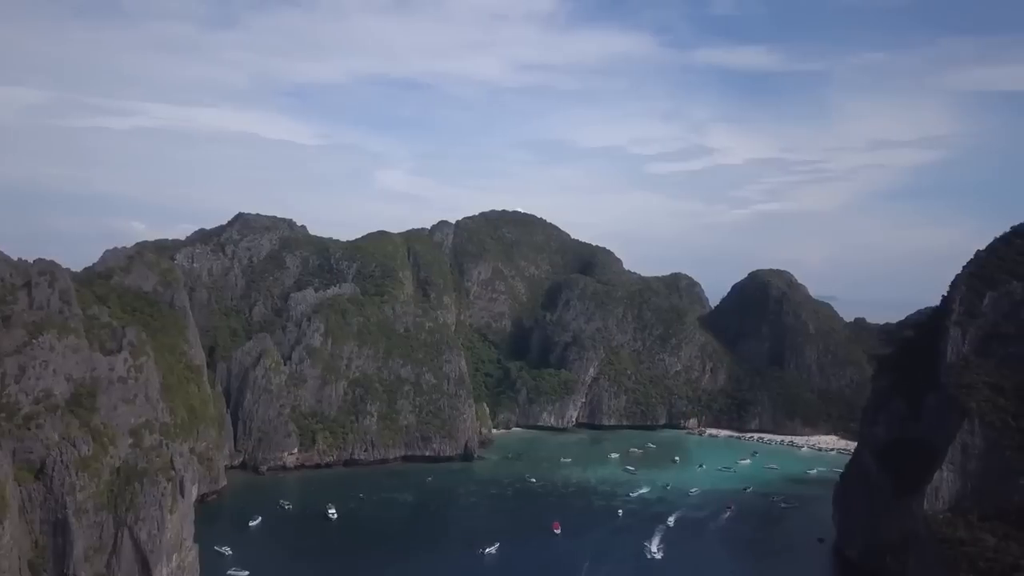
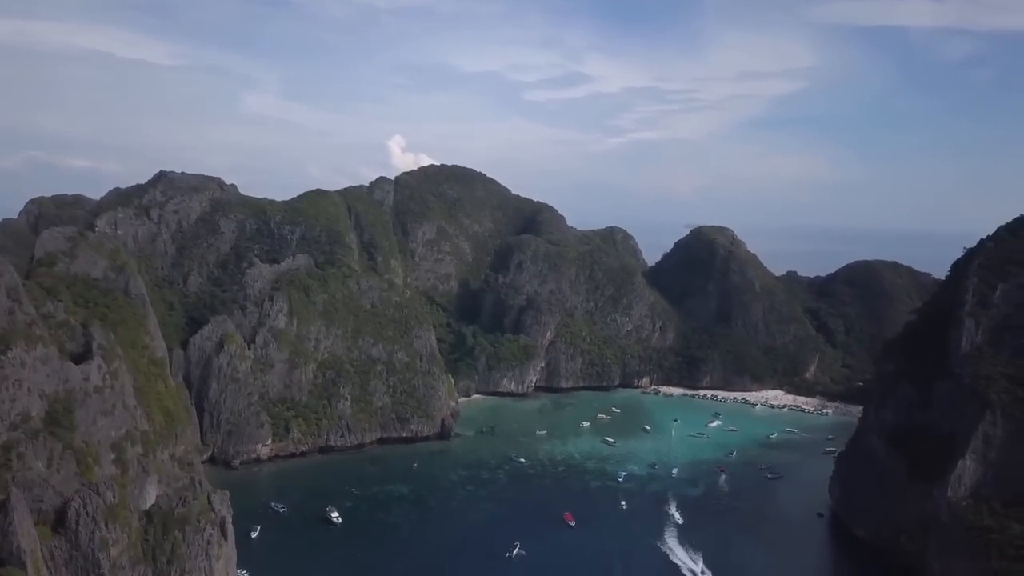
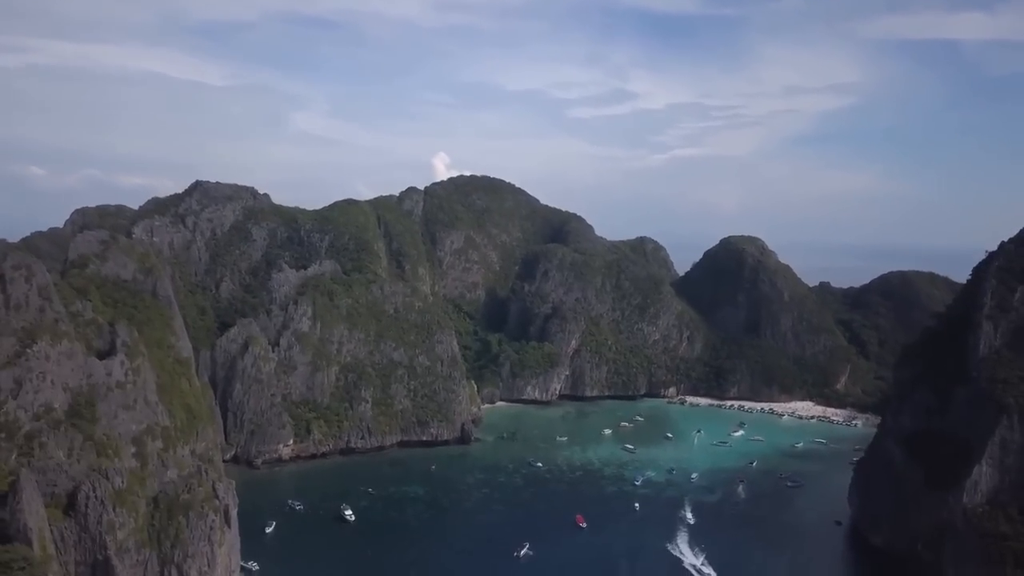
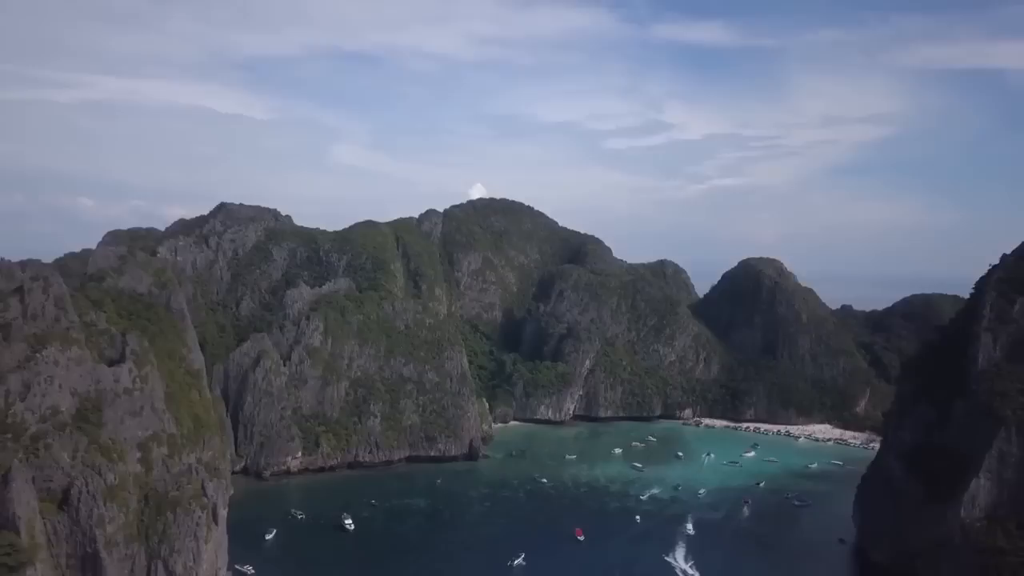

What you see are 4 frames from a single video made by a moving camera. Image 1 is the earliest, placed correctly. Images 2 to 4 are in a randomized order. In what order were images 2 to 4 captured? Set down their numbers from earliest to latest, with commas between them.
4, 3, 2
